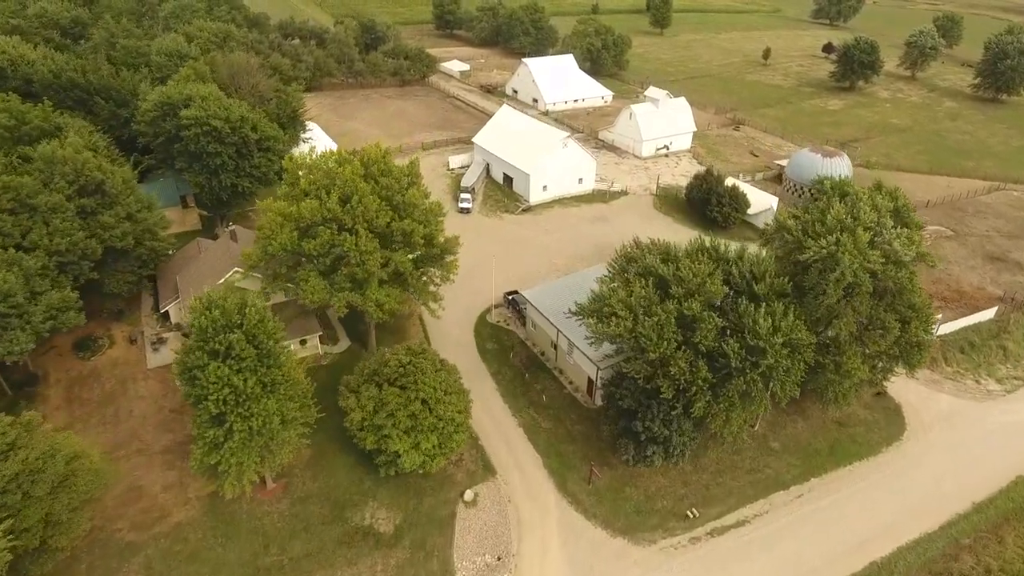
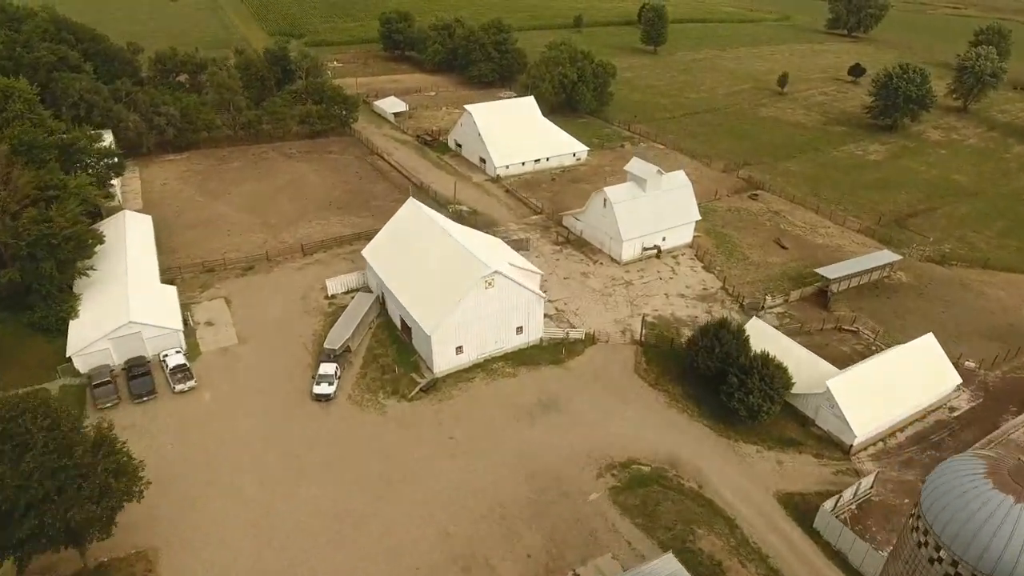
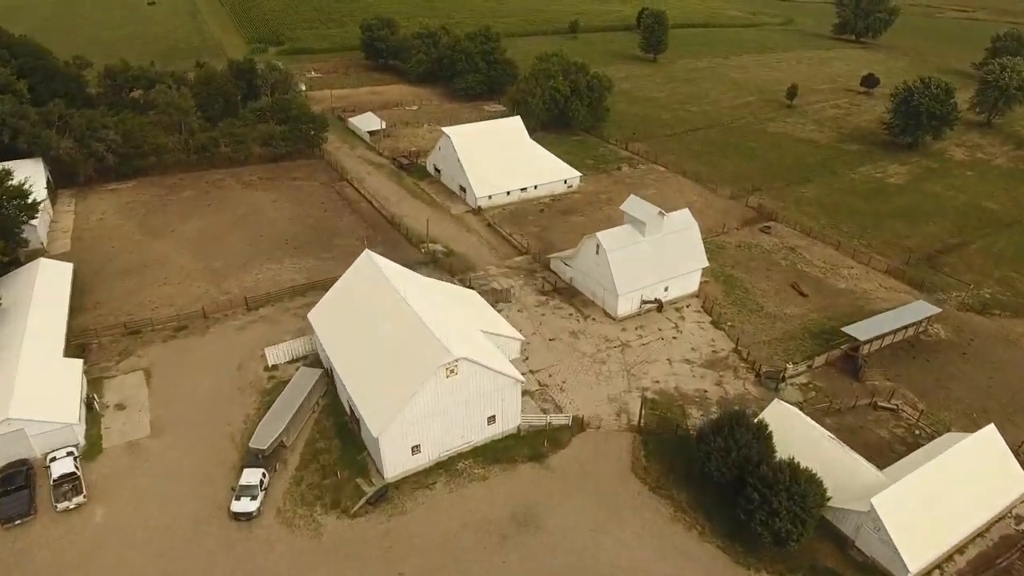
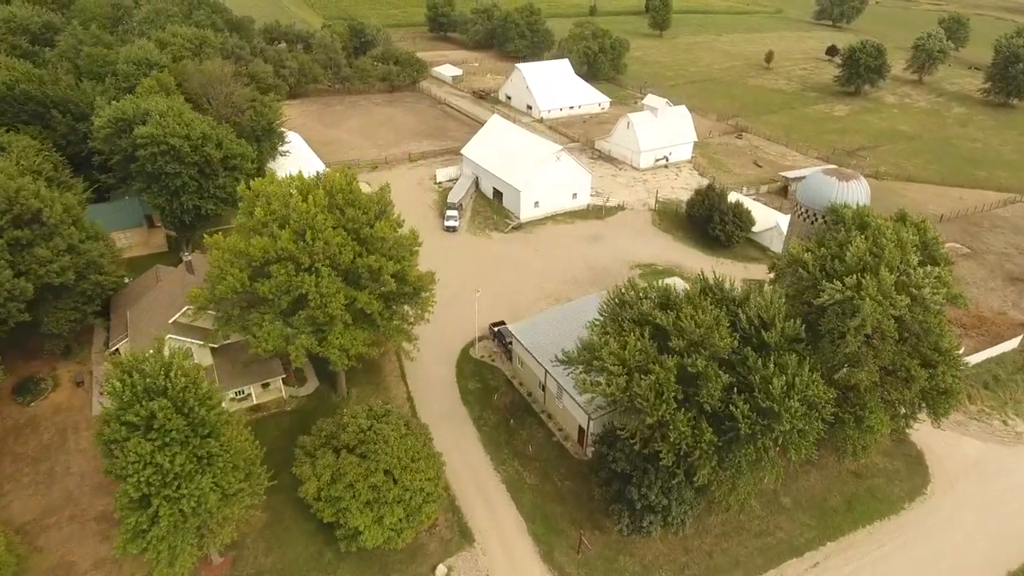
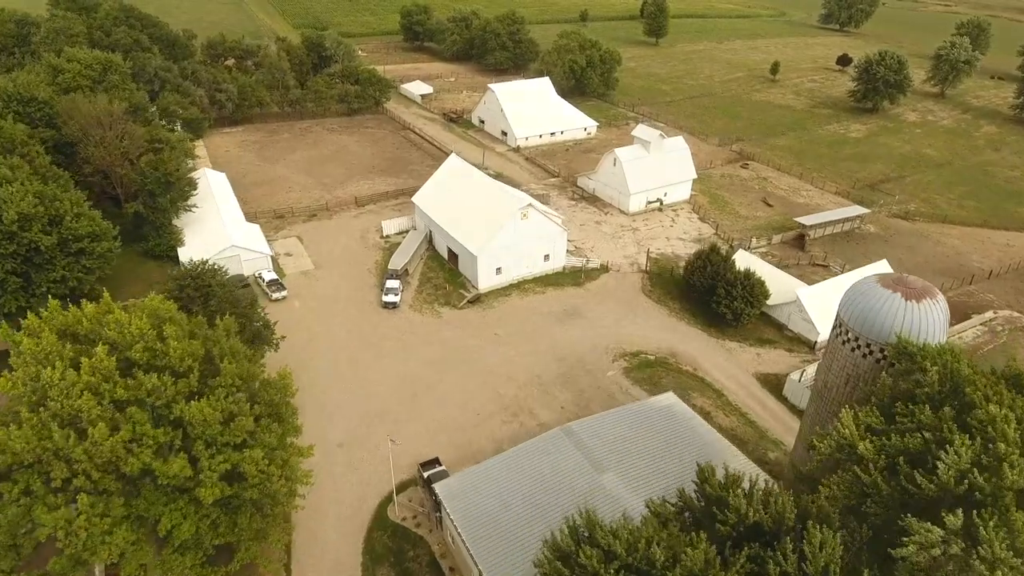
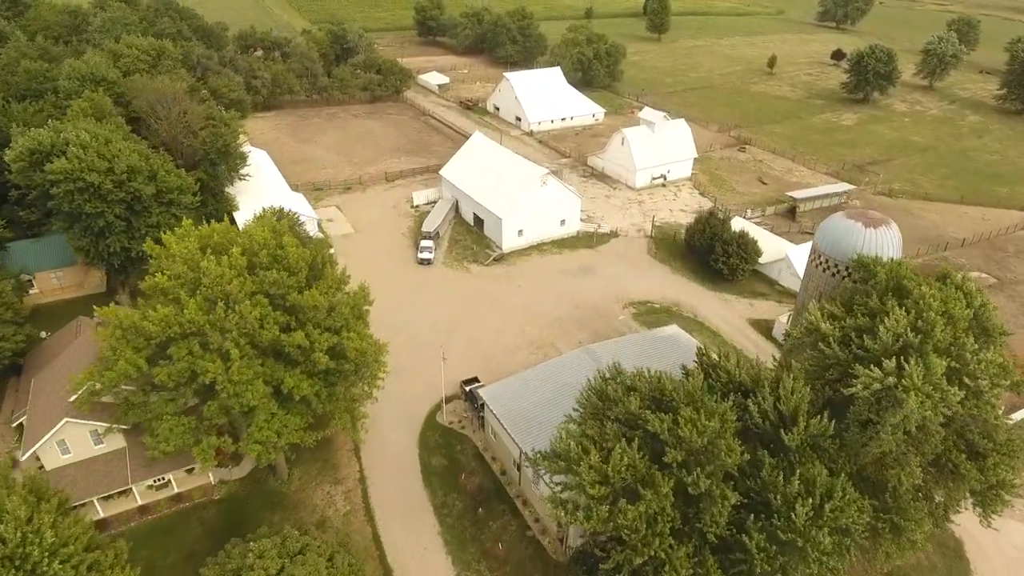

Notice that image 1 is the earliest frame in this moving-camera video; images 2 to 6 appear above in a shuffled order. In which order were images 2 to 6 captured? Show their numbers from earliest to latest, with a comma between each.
4, 6, 5, 2, 3
